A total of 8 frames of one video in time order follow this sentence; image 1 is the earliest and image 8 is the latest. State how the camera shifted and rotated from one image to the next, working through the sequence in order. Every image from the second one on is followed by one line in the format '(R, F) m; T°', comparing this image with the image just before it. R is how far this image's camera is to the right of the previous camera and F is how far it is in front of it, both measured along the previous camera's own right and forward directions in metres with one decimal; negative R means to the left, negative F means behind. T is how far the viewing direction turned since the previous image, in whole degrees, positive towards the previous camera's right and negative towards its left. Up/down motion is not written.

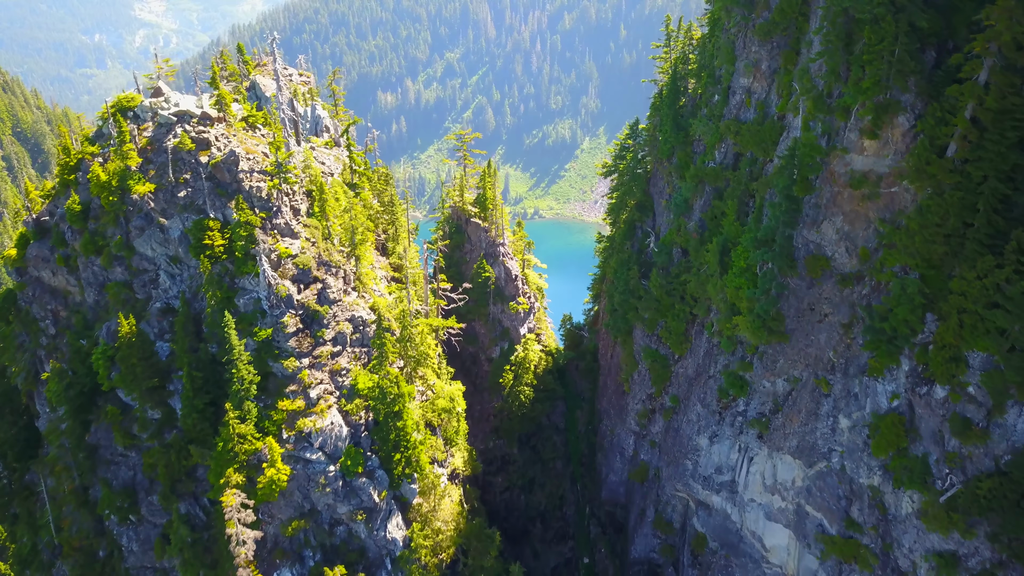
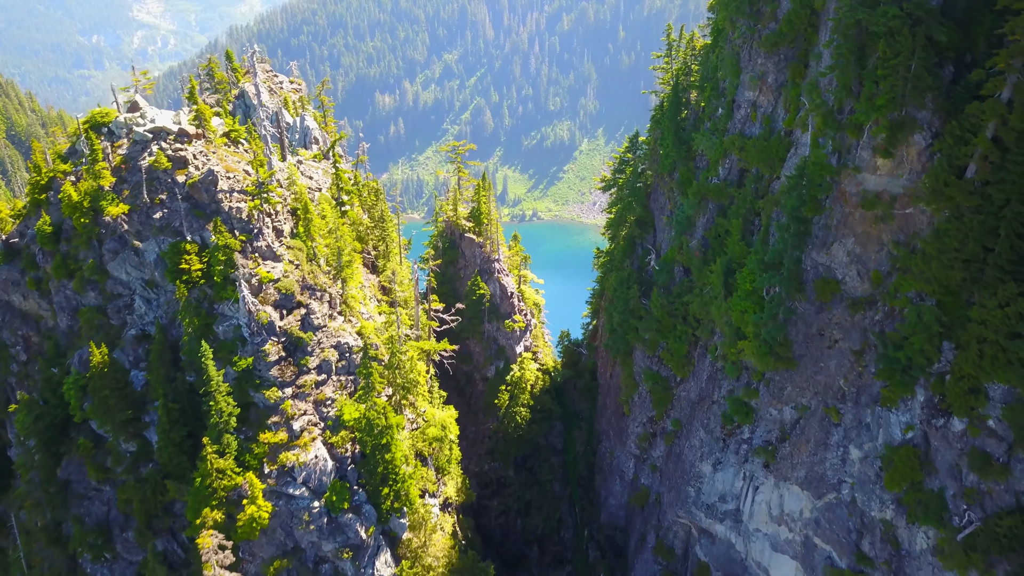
(+0.2, +1.9) m; 0°
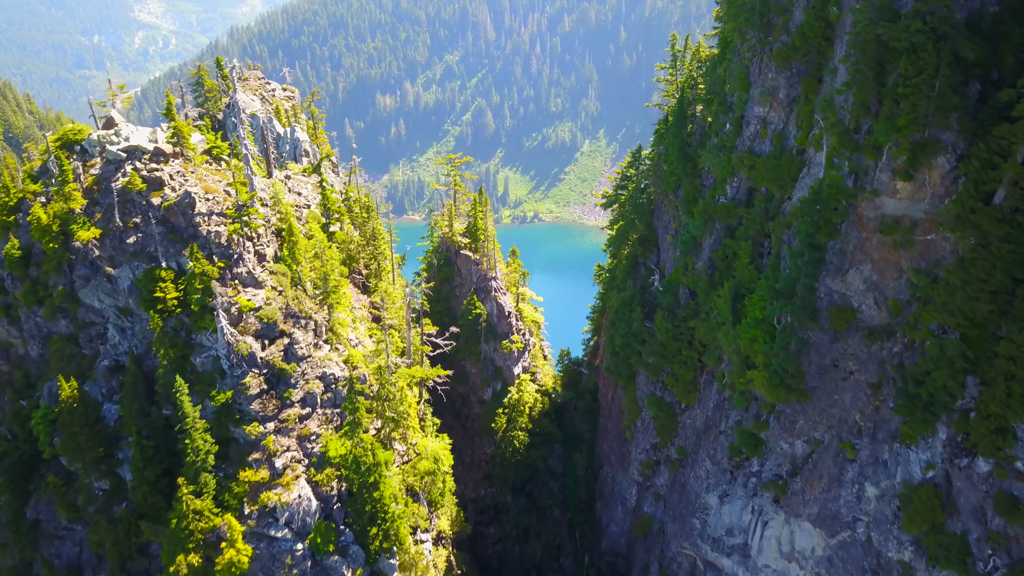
(+0.2, +2.1) m; 0°
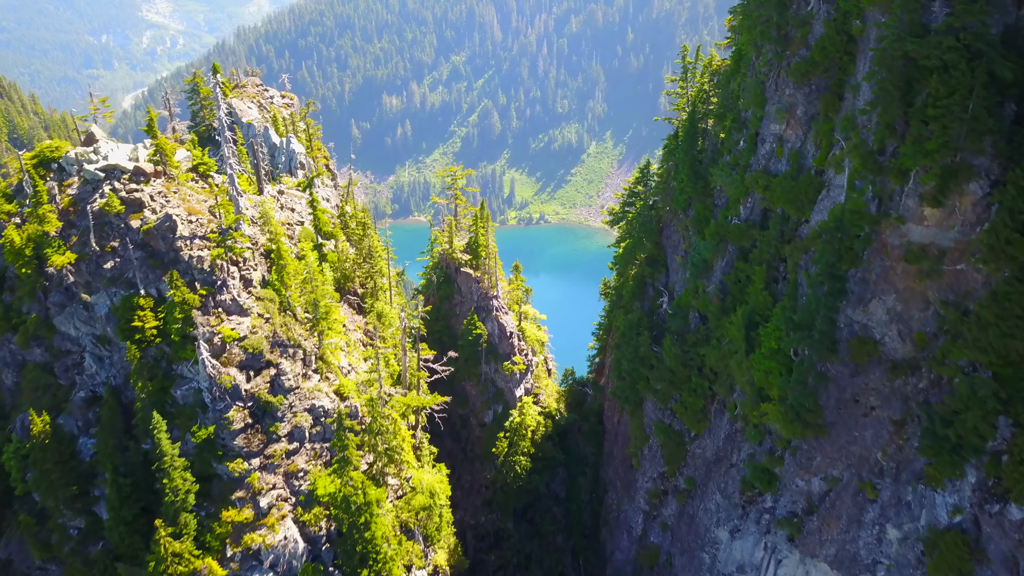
(+0.2, +2.0) m; 0°
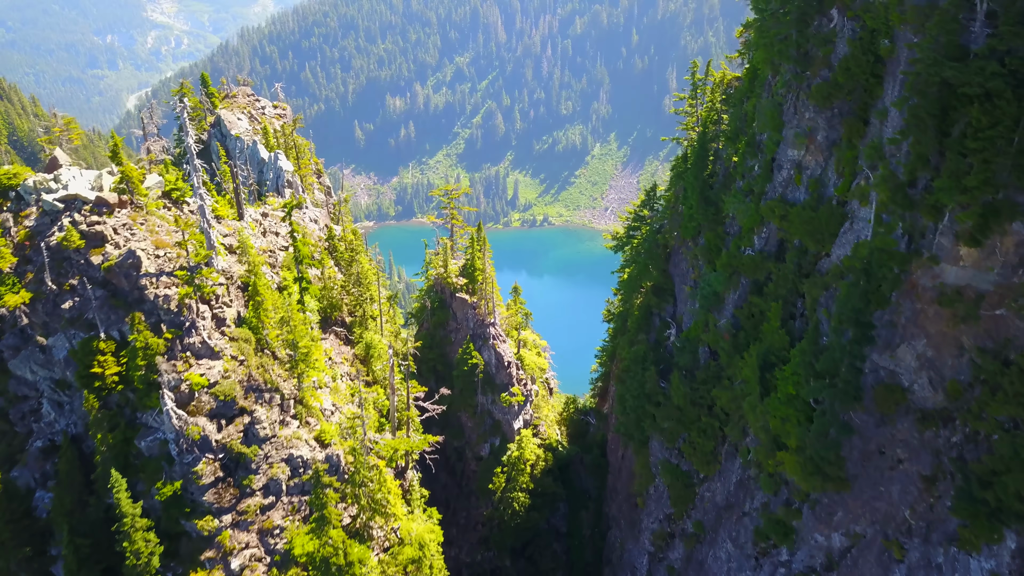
(+0.3, +2.7) m; 0°
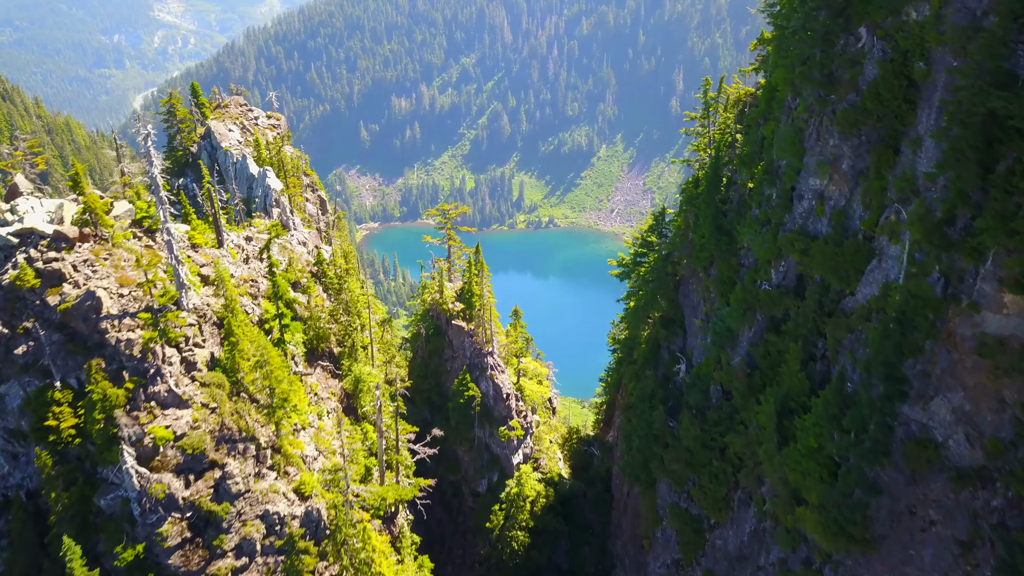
(+0.3, +2.6) m; 0°
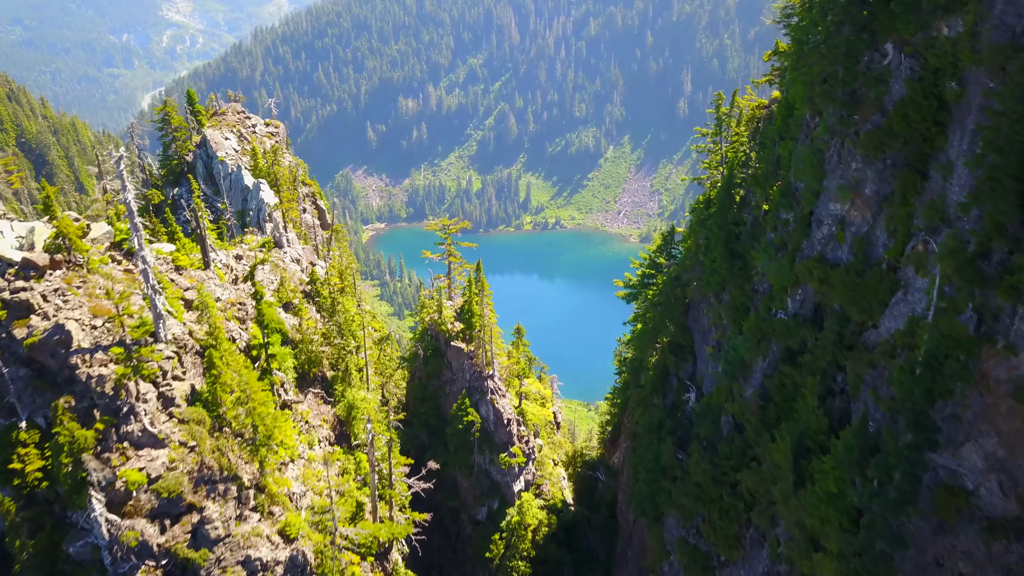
(+0.2, +1.8) m; 0°
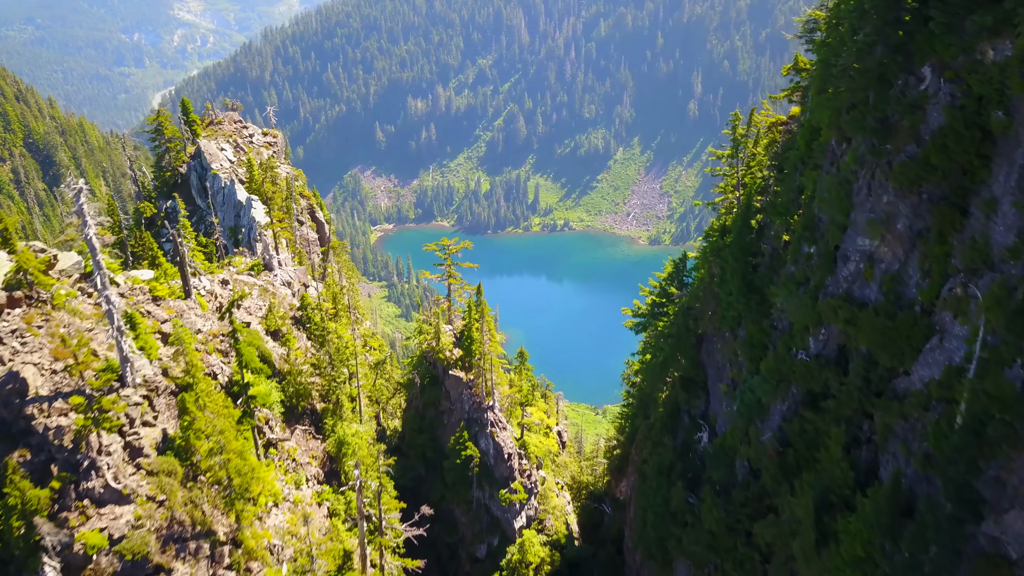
(+0.3, +2.2) m; -1°
